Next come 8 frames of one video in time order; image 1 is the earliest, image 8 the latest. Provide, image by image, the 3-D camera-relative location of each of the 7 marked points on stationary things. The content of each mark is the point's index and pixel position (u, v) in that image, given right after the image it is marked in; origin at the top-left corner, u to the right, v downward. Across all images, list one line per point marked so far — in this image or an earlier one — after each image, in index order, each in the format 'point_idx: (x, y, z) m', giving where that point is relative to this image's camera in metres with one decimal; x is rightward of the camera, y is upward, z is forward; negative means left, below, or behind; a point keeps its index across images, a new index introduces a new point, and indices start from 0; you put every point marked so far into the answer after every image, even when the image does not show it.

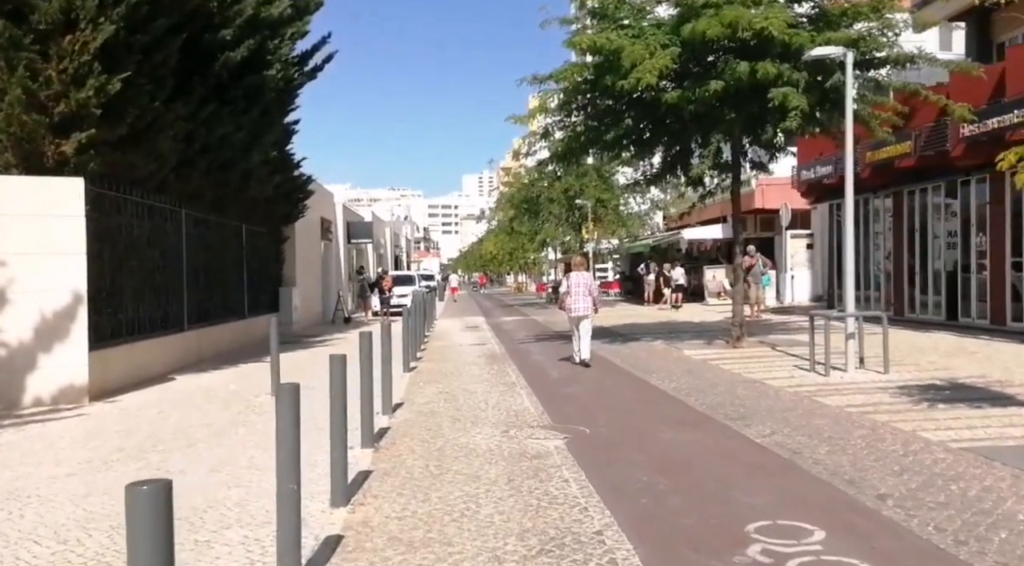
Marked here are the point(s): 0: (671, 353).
0: (+2.8, -1.3, +14.3) m
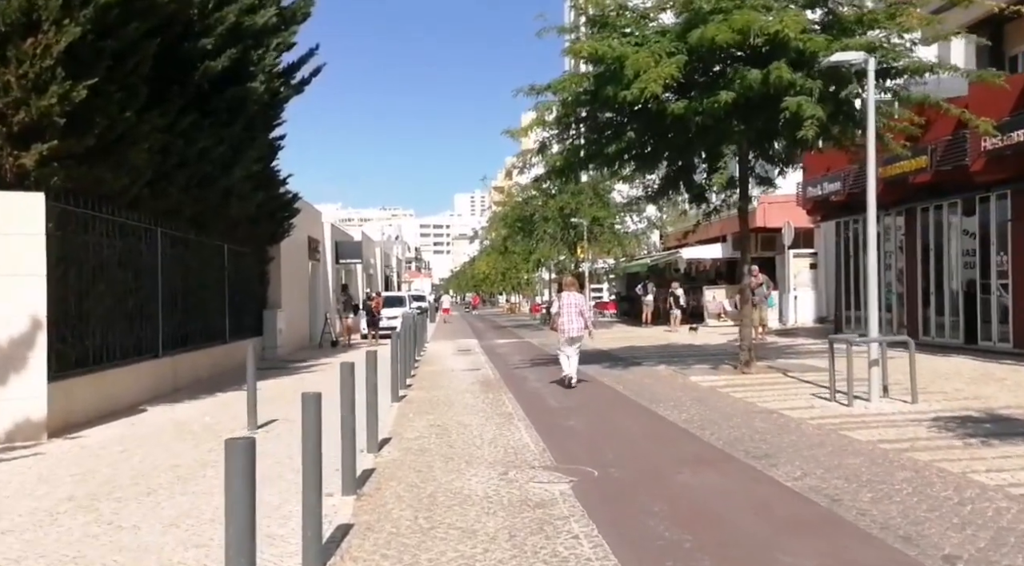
0: (+2.8, -1.6, +13.5) m
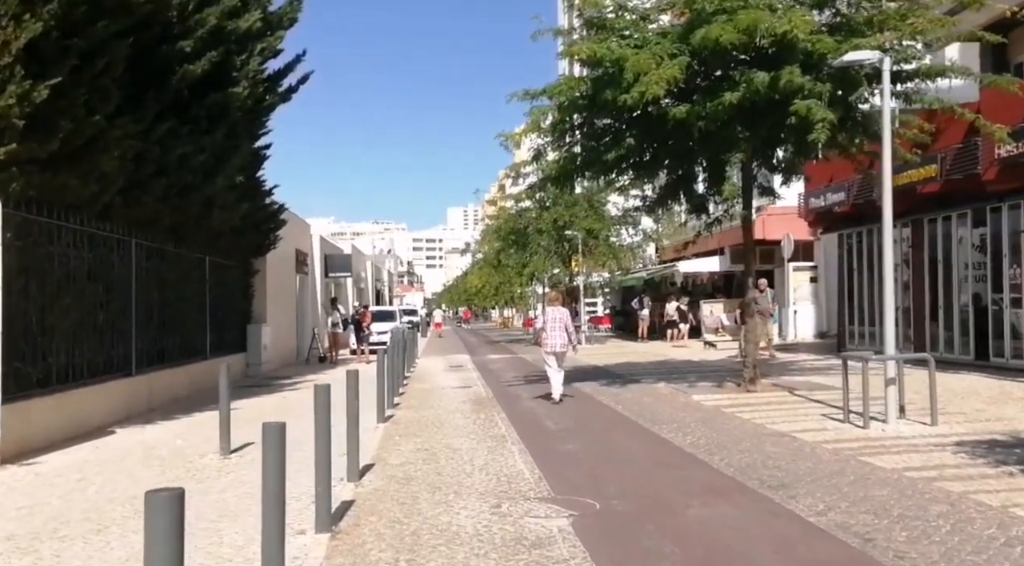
0: (+2.7, -1.8, +12.8) m
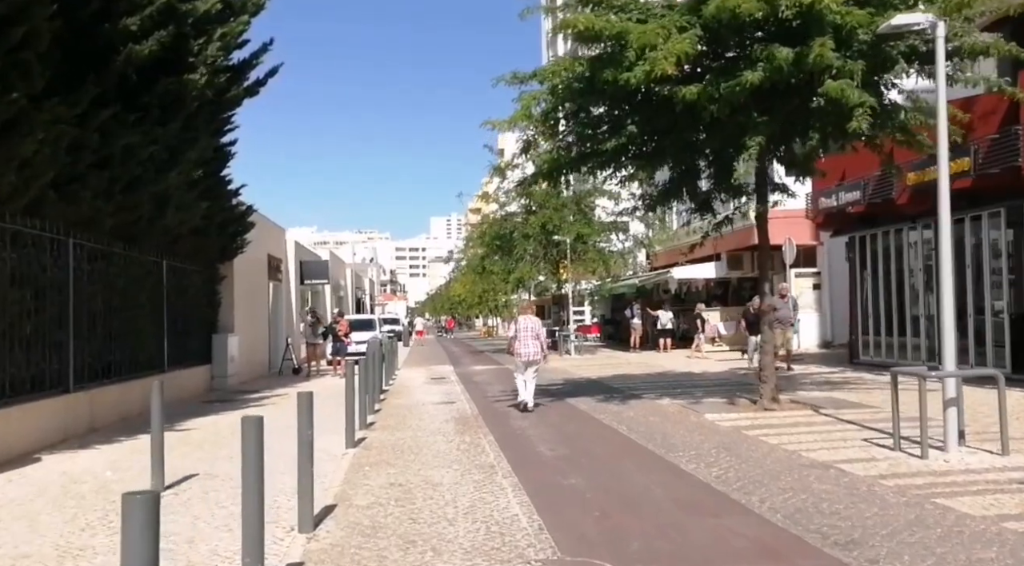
0: (+2.5, -1.9, +11.3) m
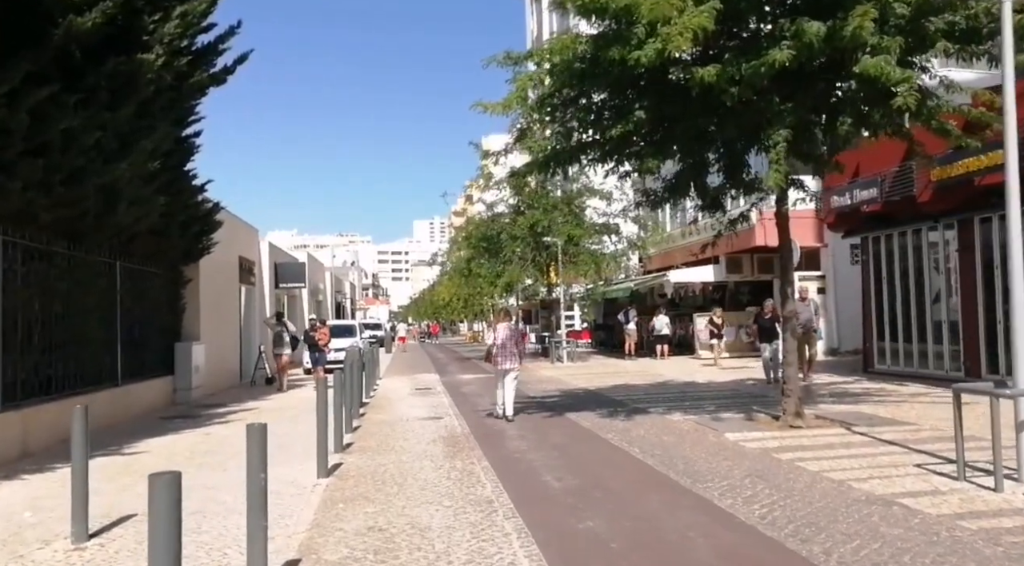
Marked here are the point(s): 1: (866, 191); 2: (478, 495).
0: (+2.5, -1.9, +10.1) m
1: (+7.4, +2.0, +17.3) m
2: (-0.3, -1.9, +7.2) m
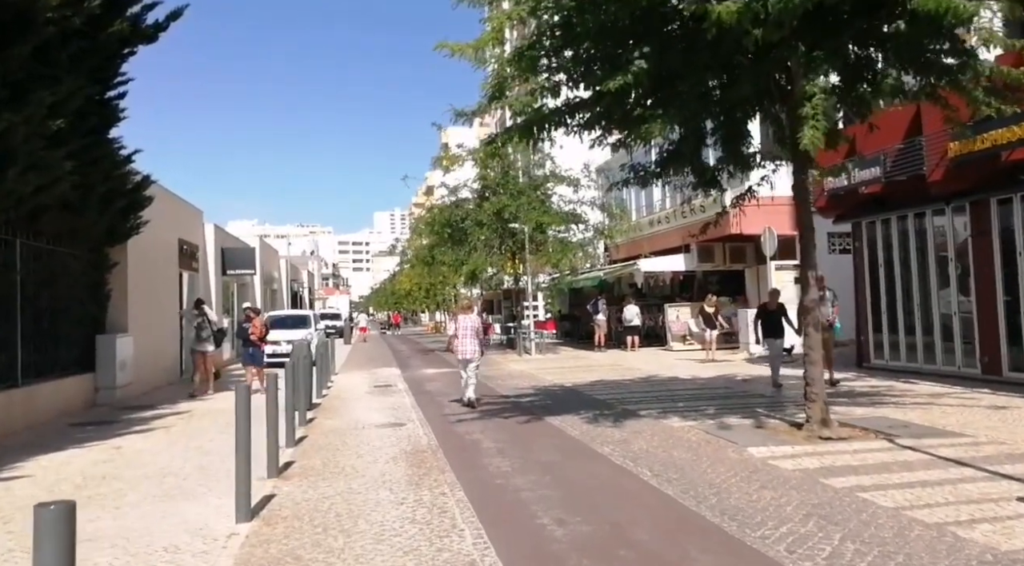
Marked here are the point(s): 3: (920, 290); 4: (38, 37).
0: (+2.3, -1.8, +8.3) m
1: (+6.9, +2.2, +15.7) m
2: (-0.4, -1.7, +5.2) m
3: (+8.4, -0.2, +16.9) m
4: (-5.8, +3.0, +10.0) m
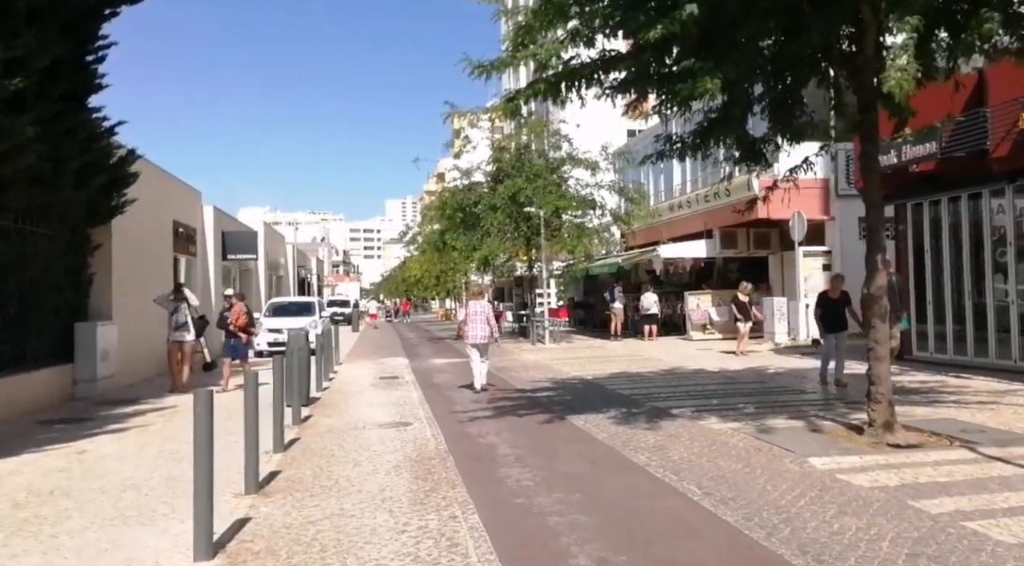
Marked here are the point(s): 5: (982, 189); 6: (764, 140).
0: (+2.4, -1.6, +7.0) m
1: (+7.2, +2.4, +14.3) m
2: (-0.2, -1.6, +4.0) m
3: (+8.7, +0.1, +15.6) m
4: (-5.6, +3.2, +8.8) m
5: (+8.6, +1.8, +15.1) m
6: (+3.4, +1.9, +10.6) m
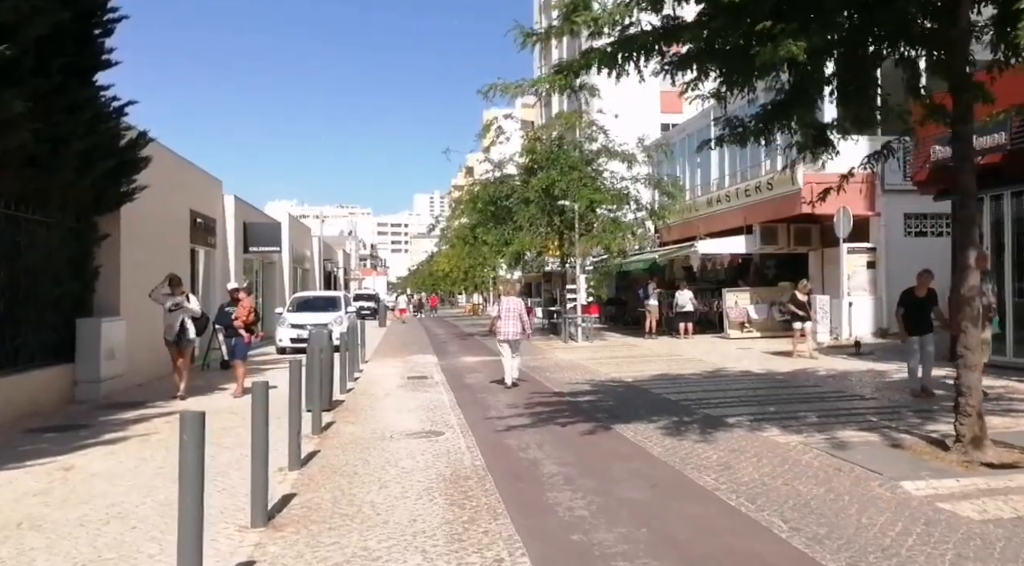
0: (+2.8, -1.6, +6.0) m
1: (+7.8, +2.5, +13.1) m
2: (+0.1, -1.6, +3.1) m
3: (+9.4, +0.1, +14.4) m
4: (-5.2, +3.3, +8.0) m
5: (+9.3, +1.8, +13.8) m
6: (+3.9, +1.9, +9.5) m
